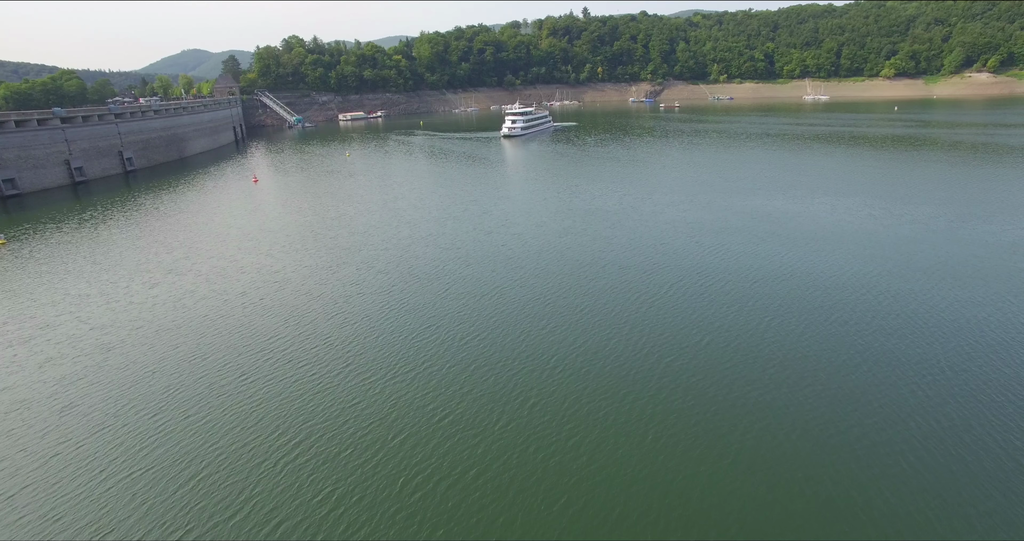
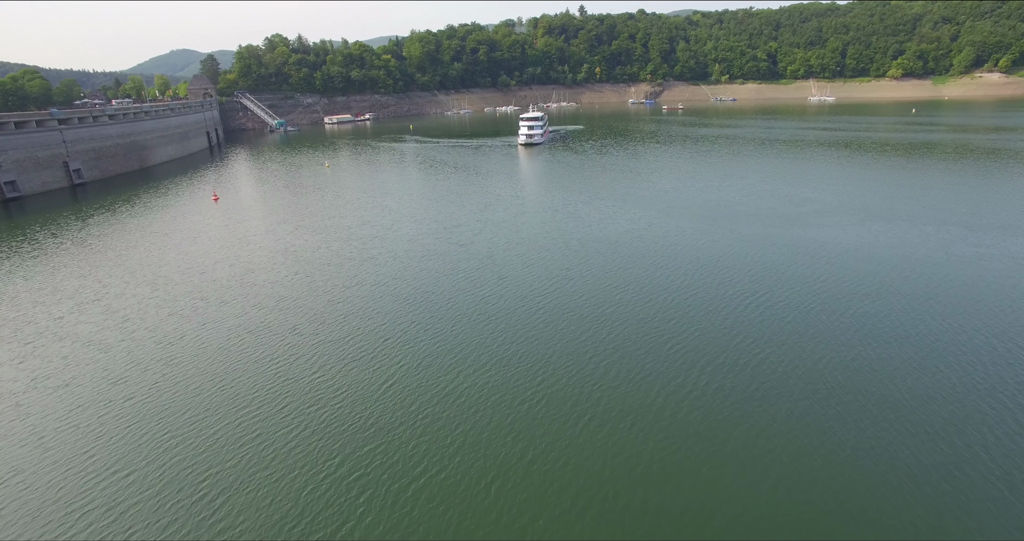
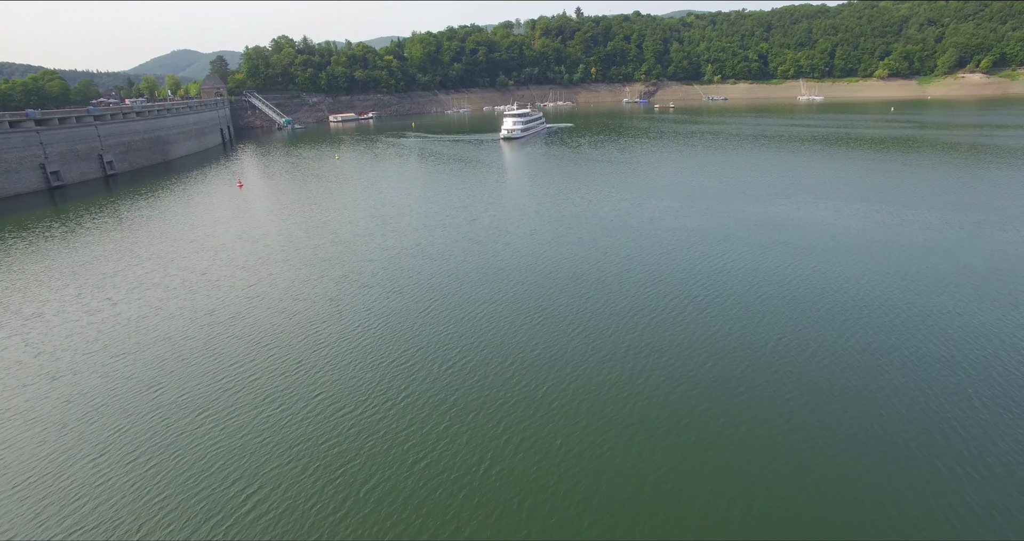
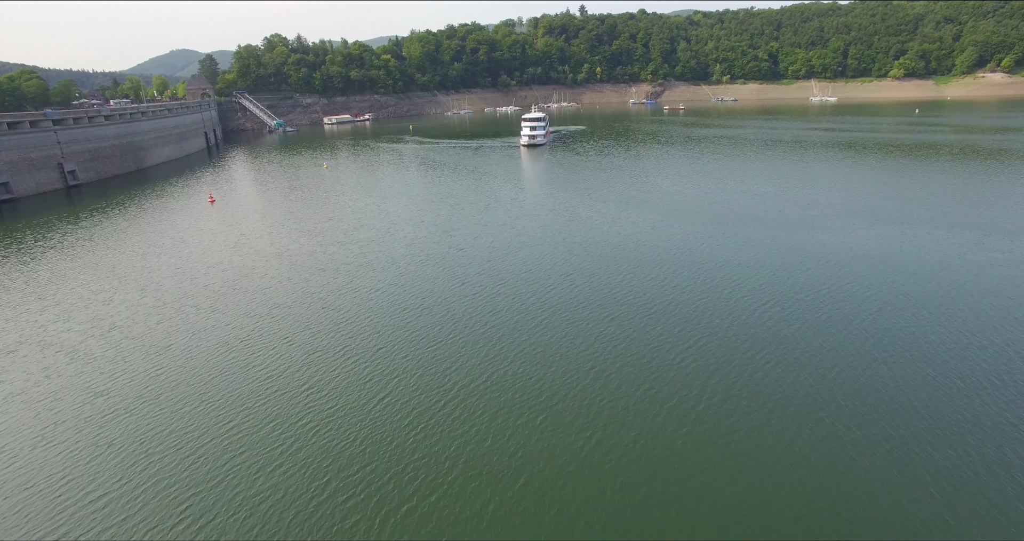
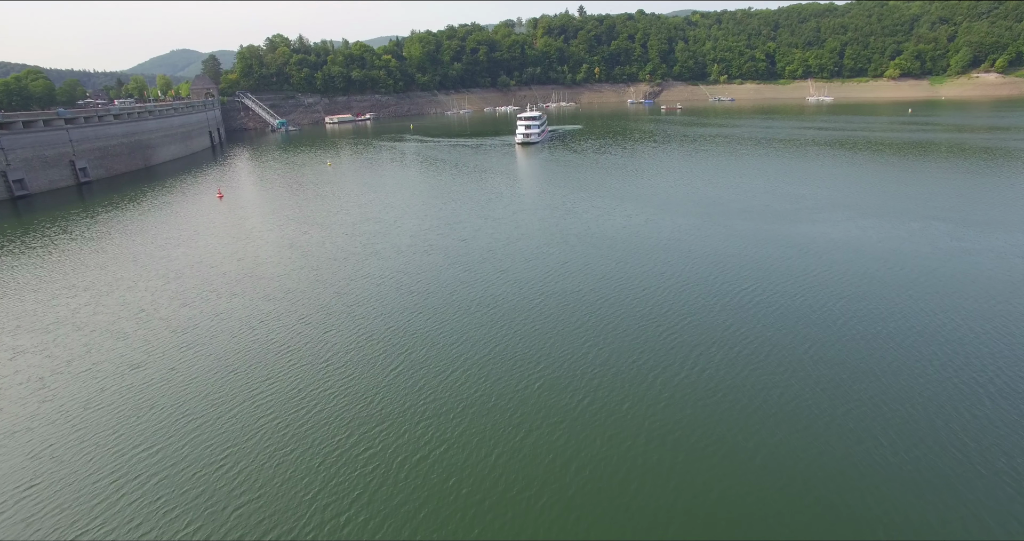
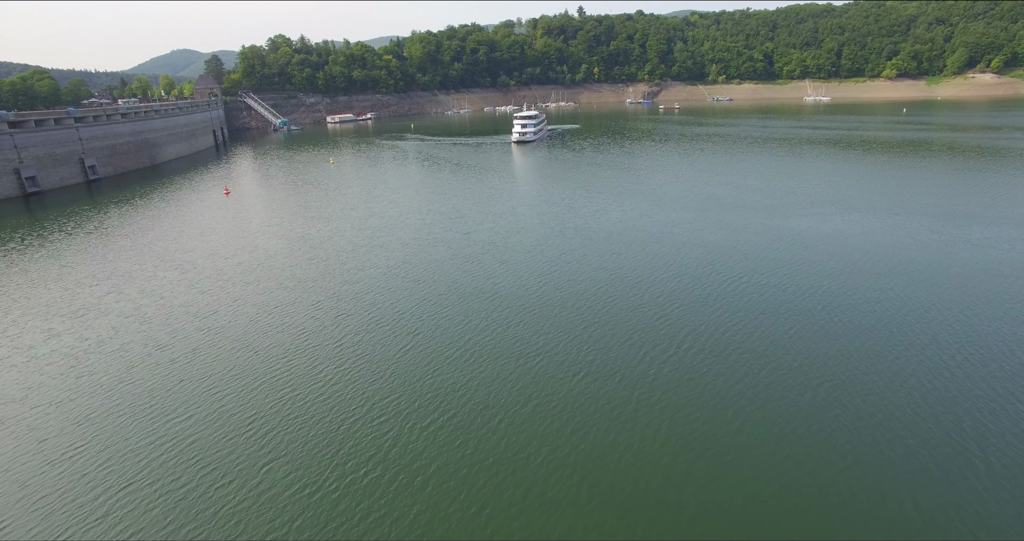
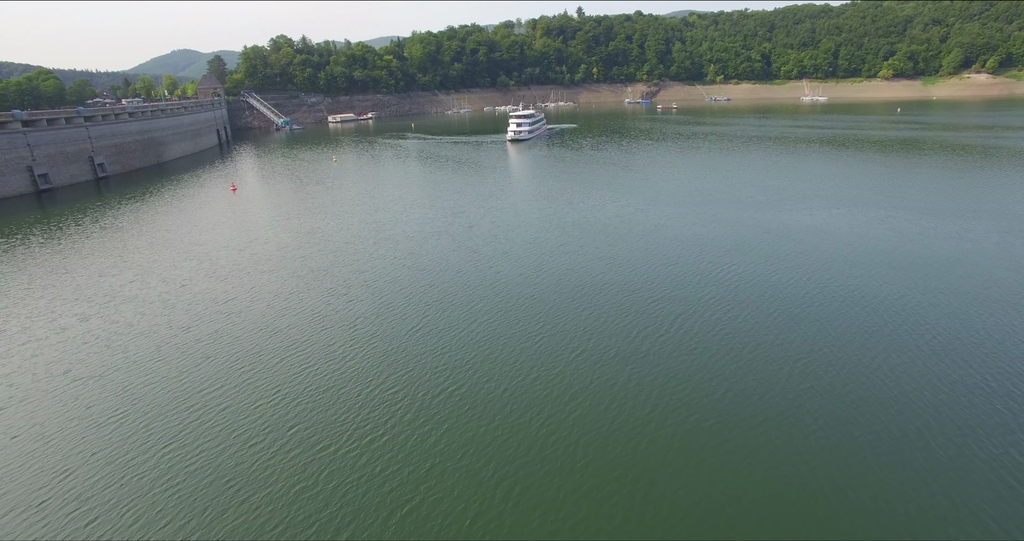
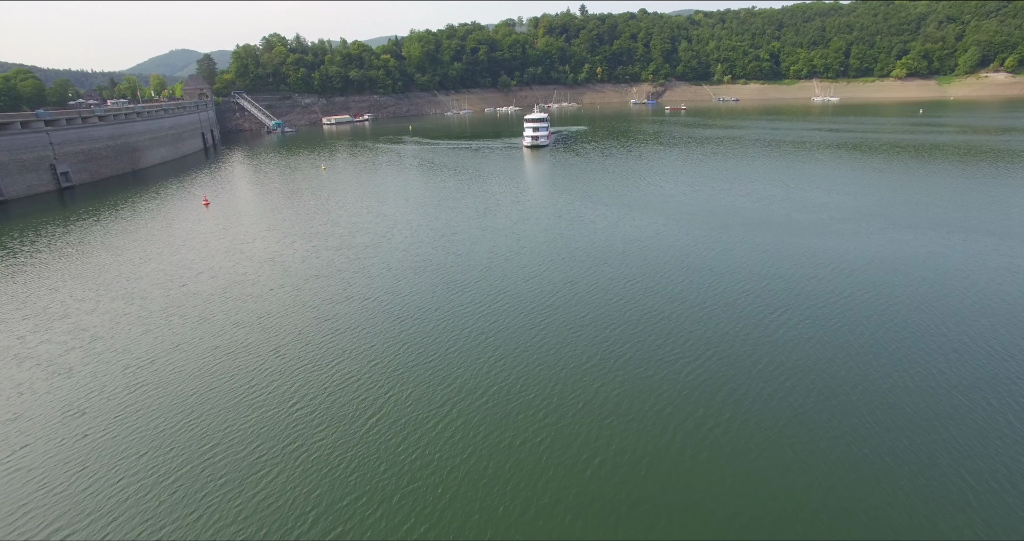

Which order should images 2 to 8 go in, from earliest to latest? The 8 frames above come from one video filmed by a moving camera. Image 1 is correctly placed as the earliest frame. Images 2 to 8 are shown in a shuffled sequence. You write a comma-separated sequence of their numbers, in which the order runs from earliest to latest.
3, 7, 6, 5, 2, 4, 8
